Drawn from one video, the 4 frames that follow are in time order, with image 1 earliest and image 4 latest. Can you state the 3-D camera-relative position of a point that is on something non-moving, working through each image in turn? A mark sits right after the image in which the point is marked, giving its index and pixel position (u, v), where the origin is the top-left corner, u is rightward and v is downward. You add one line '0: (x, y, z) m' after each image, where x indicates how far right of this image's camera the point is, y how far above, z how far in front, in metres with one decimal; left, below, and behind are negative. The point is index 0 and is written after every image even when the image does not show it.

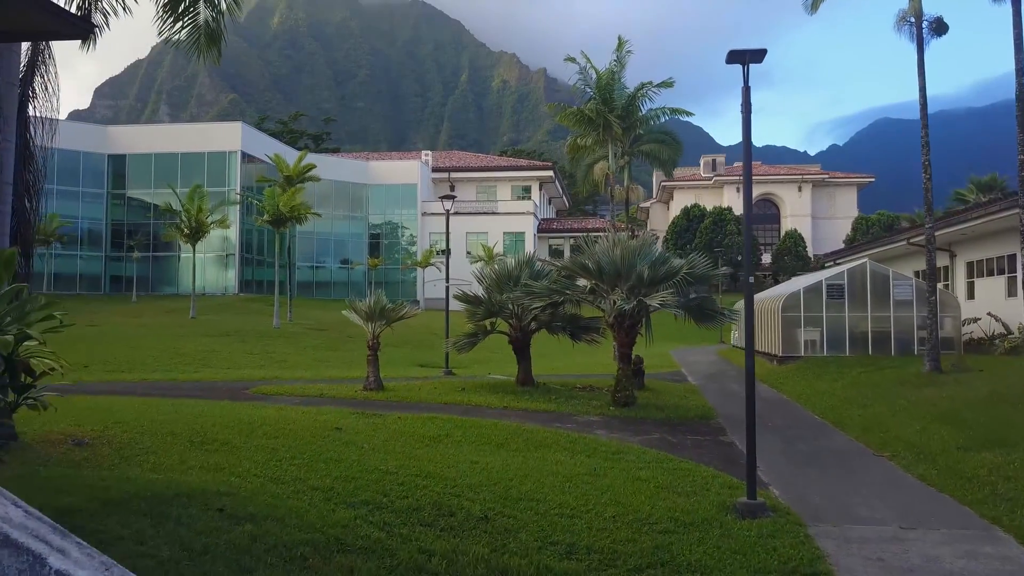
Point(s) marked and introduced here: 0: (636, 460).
0: (+1.5, -2.1, +8.4) m
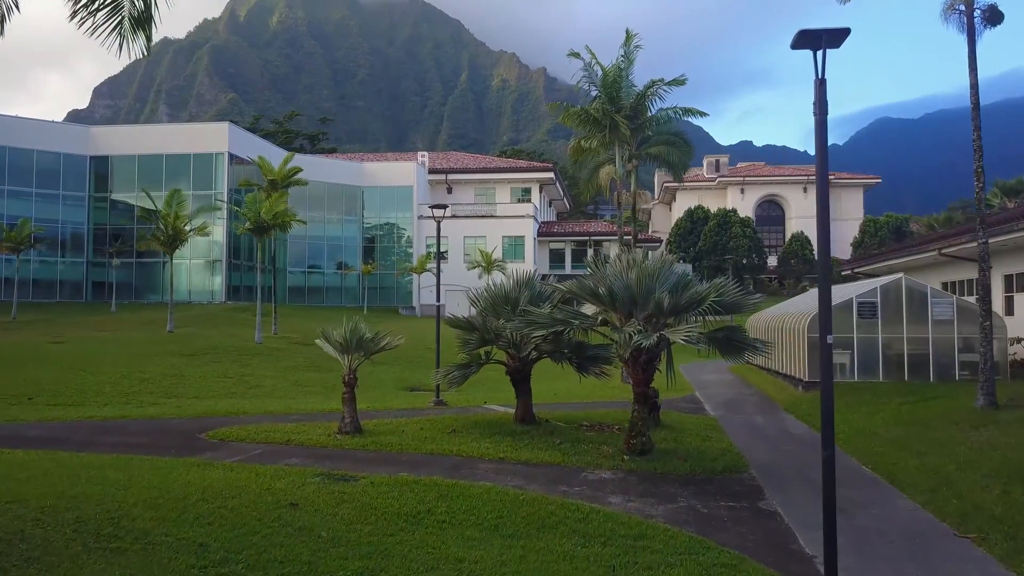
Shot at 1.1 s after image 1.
0: (+1.5, -2.5, +6.7) m
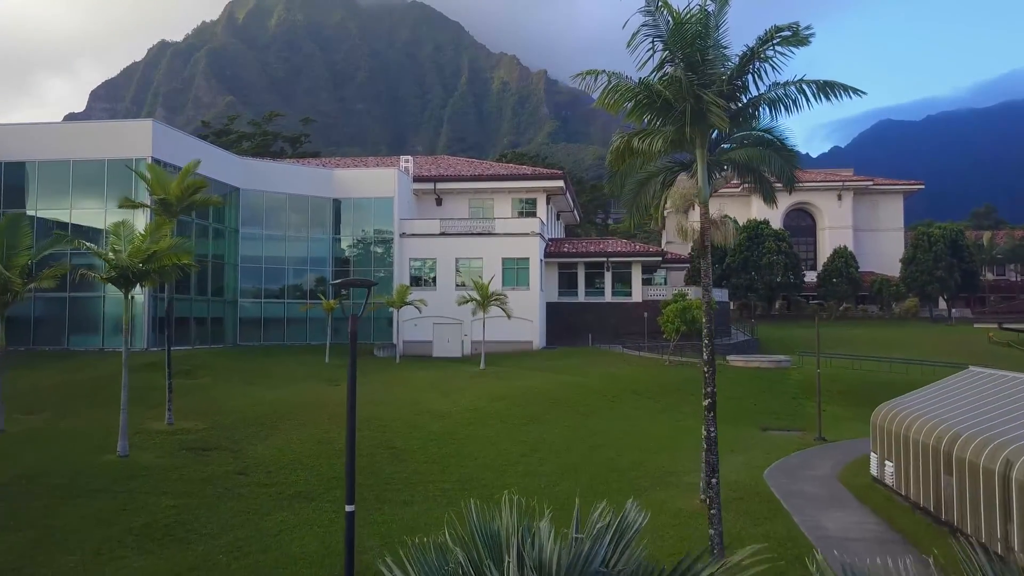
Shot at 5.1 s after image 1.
0: (+1.5, -4.3, -2.0) m
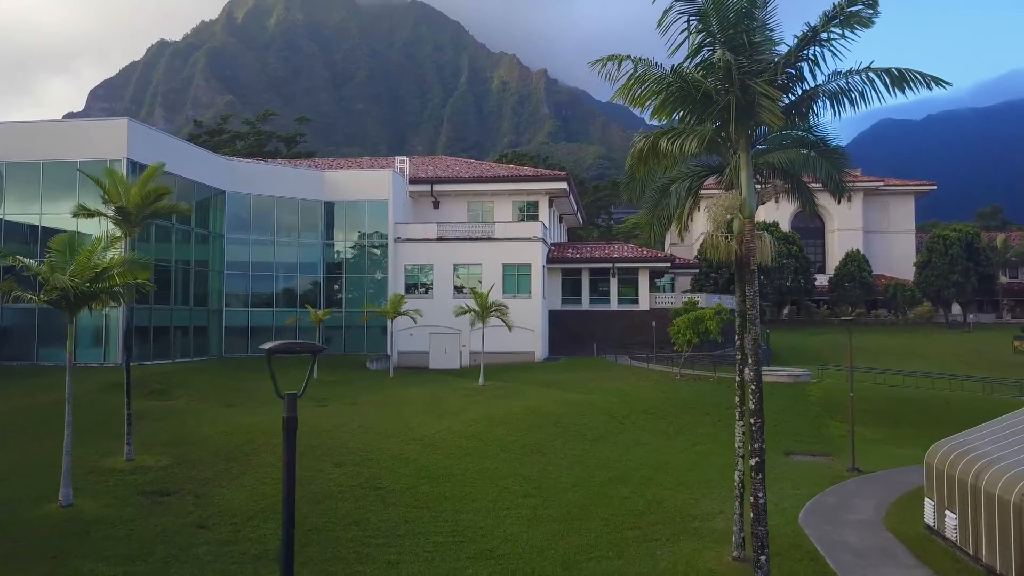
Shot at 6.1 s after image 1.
0: (+1.6, -4.7, -4.1) m
